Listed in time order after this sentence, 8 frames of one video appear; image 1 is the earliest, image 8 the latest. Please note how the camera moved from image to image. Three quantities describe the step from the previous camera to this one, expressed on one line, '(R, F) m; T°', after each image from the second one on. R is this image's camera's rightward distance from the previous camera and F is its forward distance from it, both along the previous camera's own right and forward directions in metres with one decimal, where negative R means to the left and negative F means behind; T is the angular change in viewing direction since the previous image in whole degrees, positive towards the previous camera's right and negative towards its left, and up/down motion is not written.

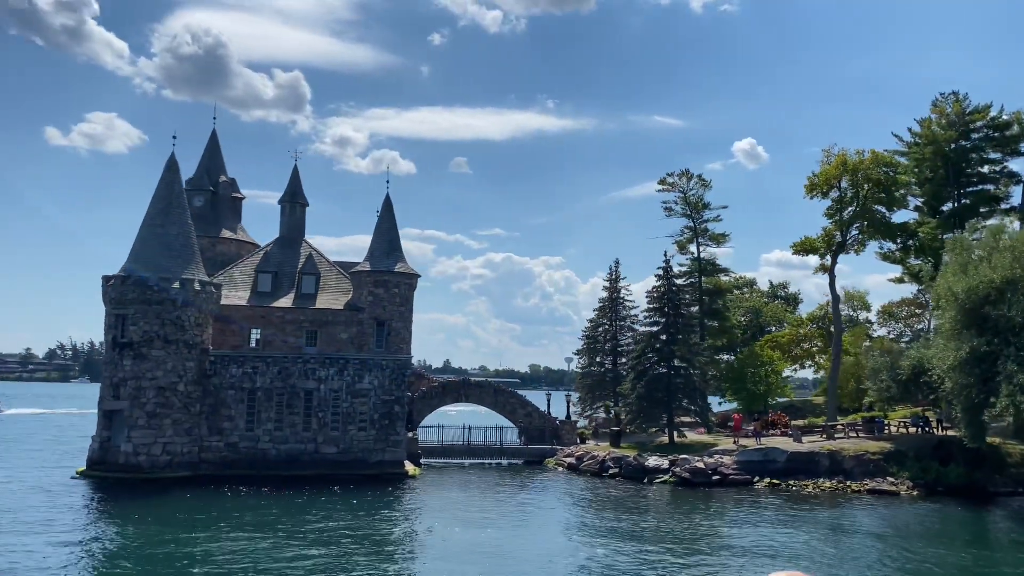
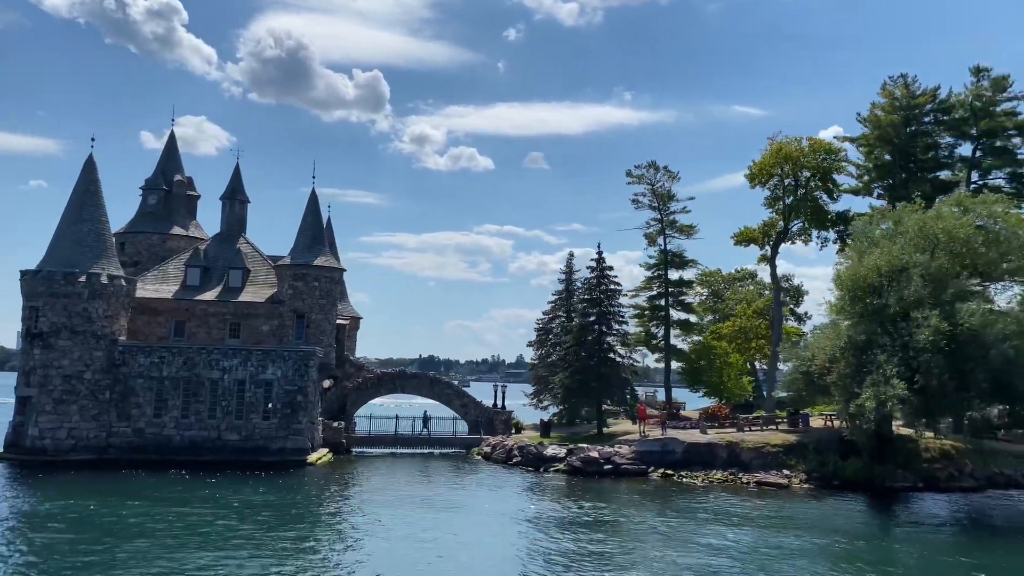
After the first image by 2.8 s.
(+7.8, -0.2) m; -5°
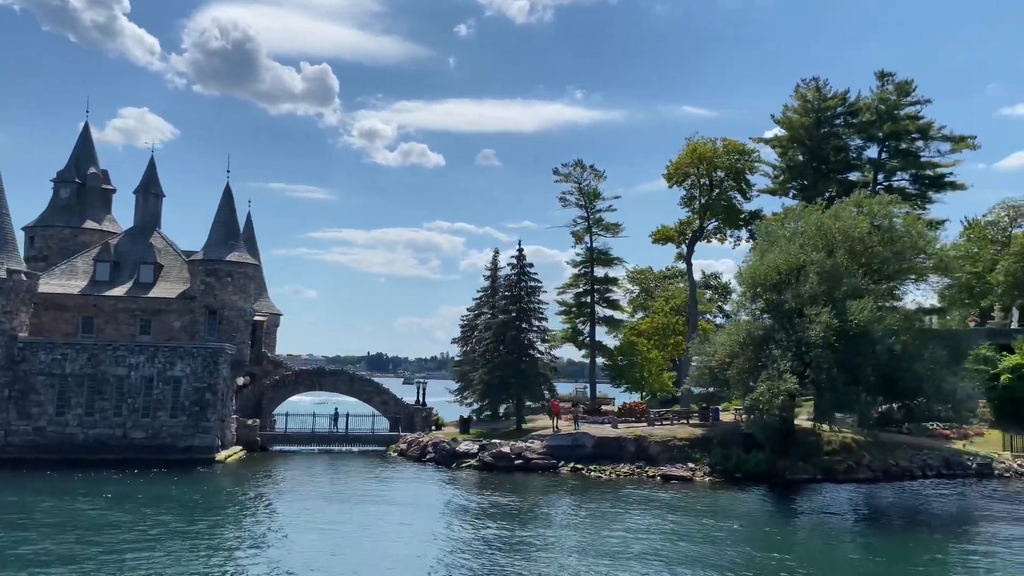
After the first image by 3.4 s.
(+1.6, -0.2) m; +3°
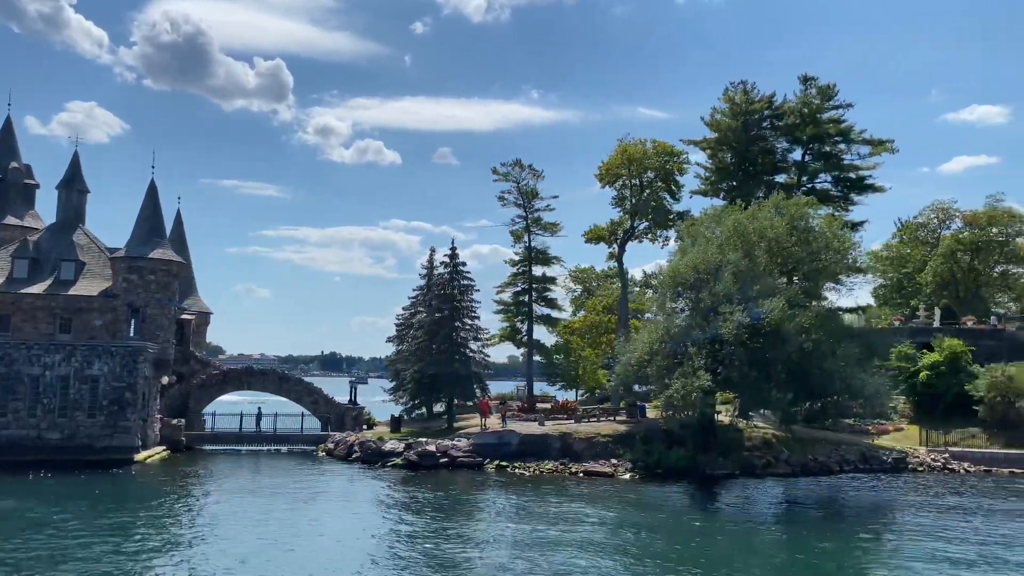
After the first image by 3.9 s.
(+1.3, -0.2) m; +3°
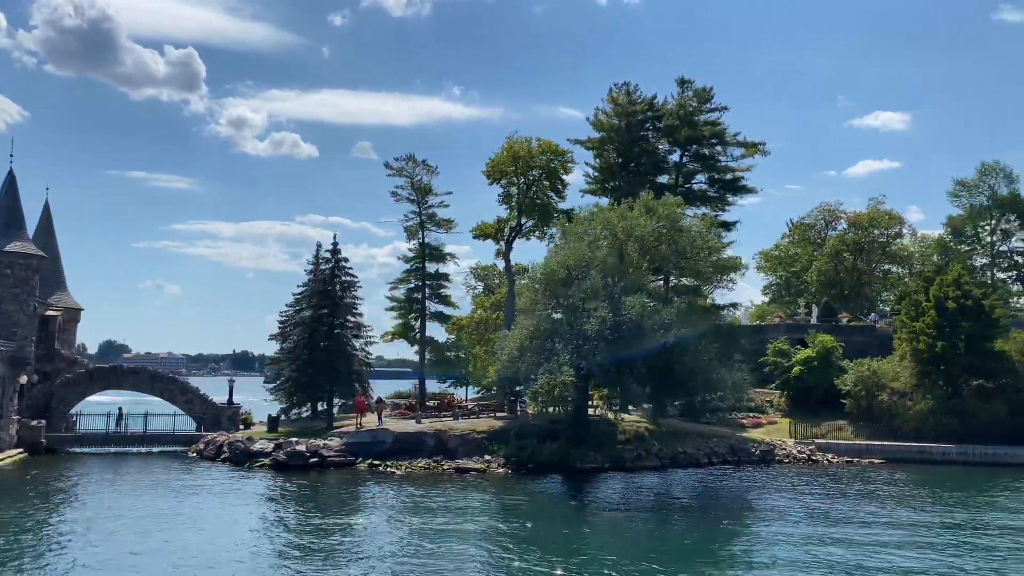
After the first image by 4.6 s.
(+2.0, 0.0) m; +5°
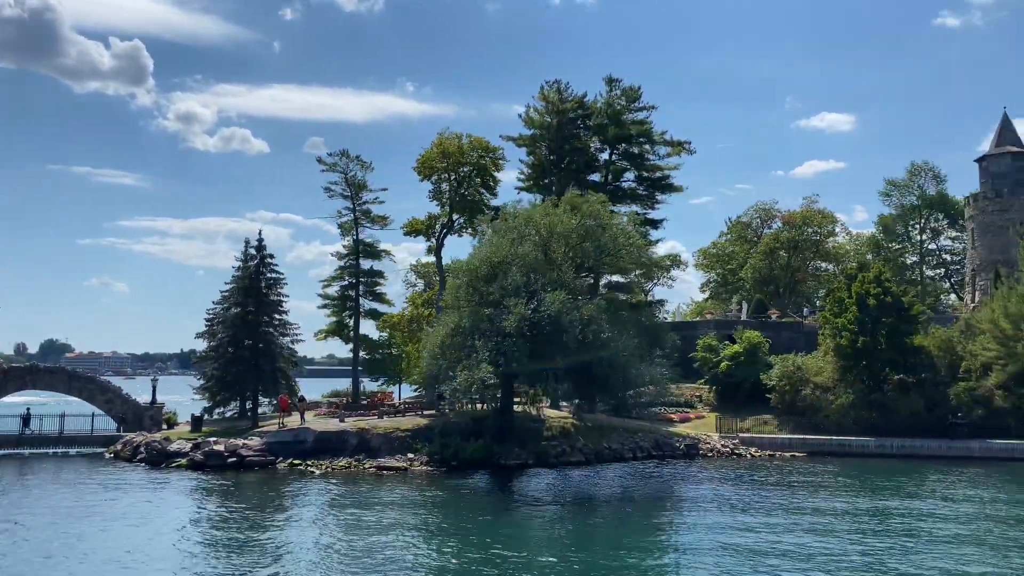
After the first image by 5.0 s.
(+1.3, 0.0) m; +3°
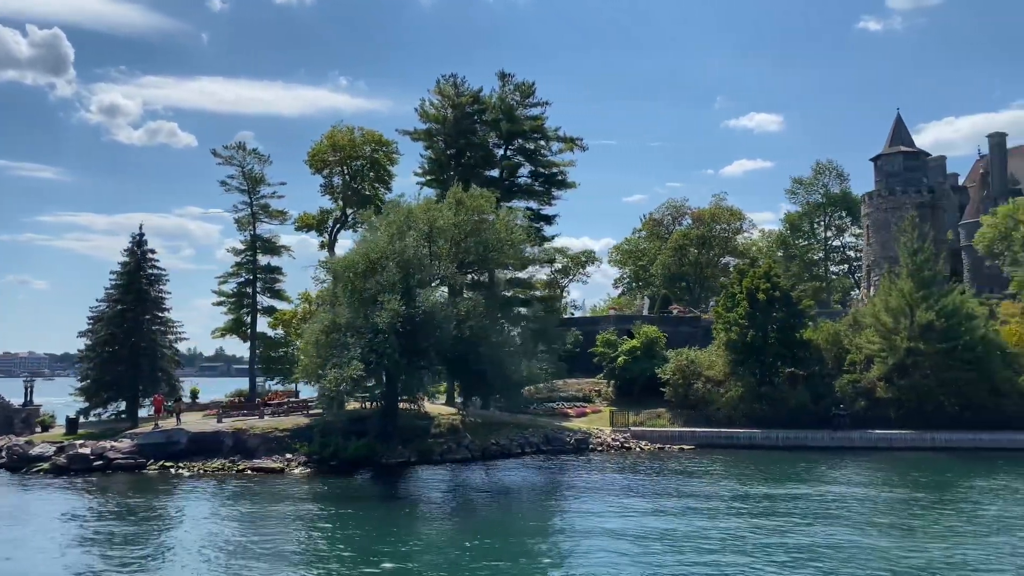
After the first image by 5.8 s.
(+2.2, +0.2) m; +4°
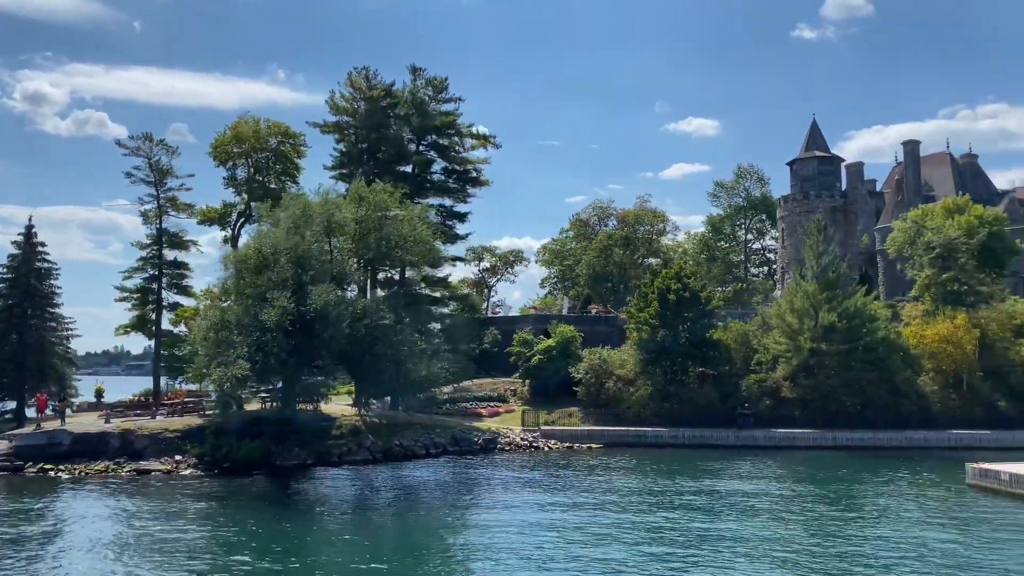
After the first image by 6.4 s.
(+1.5, +0.4) m; +4°
